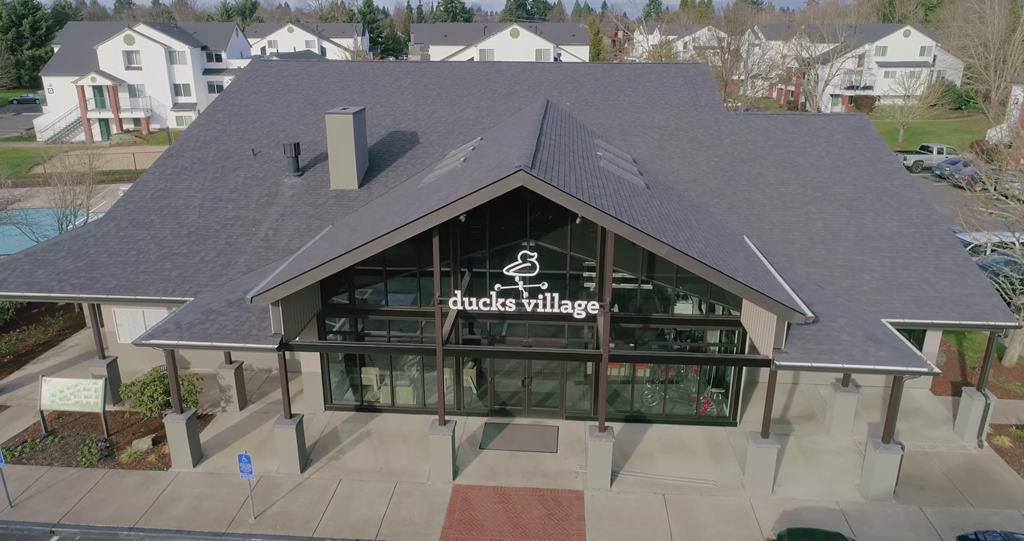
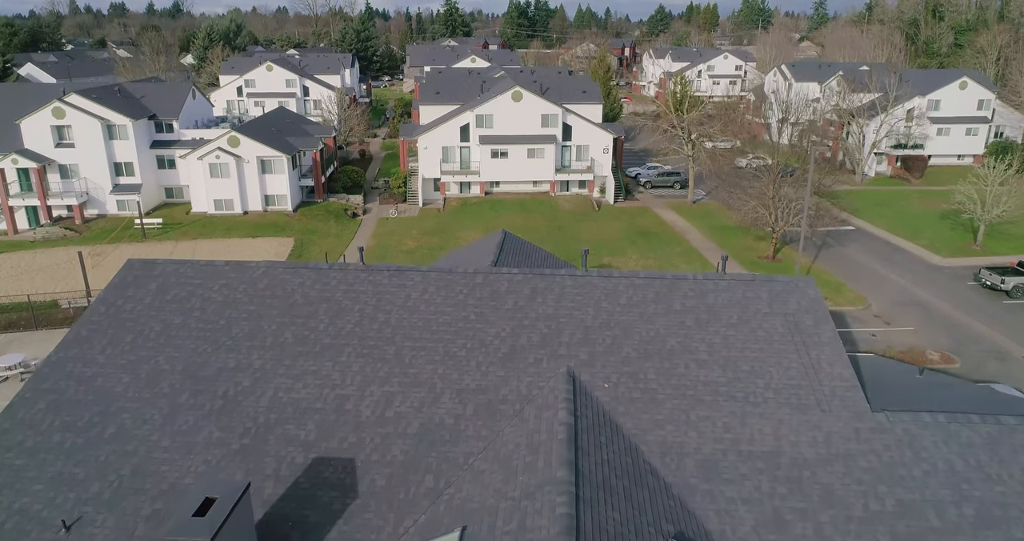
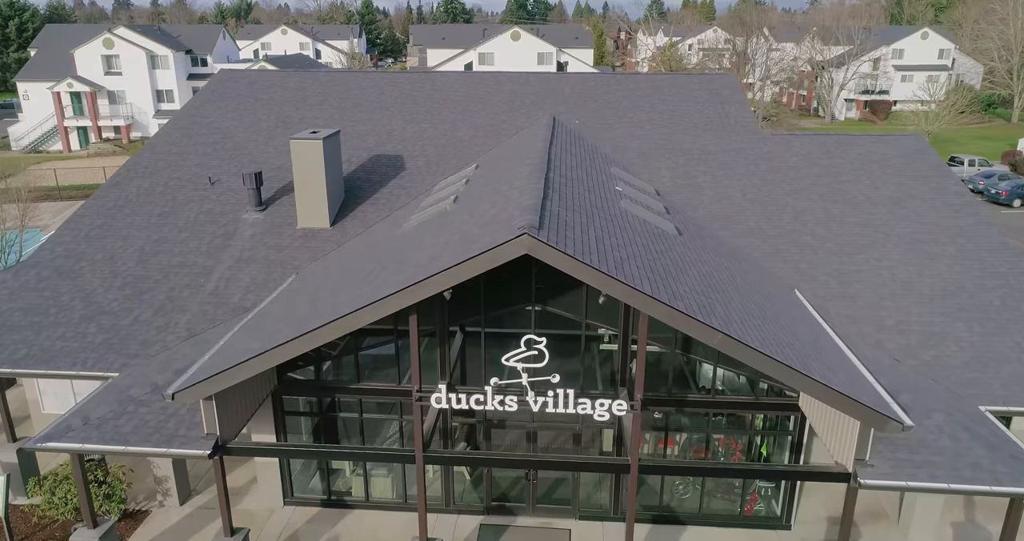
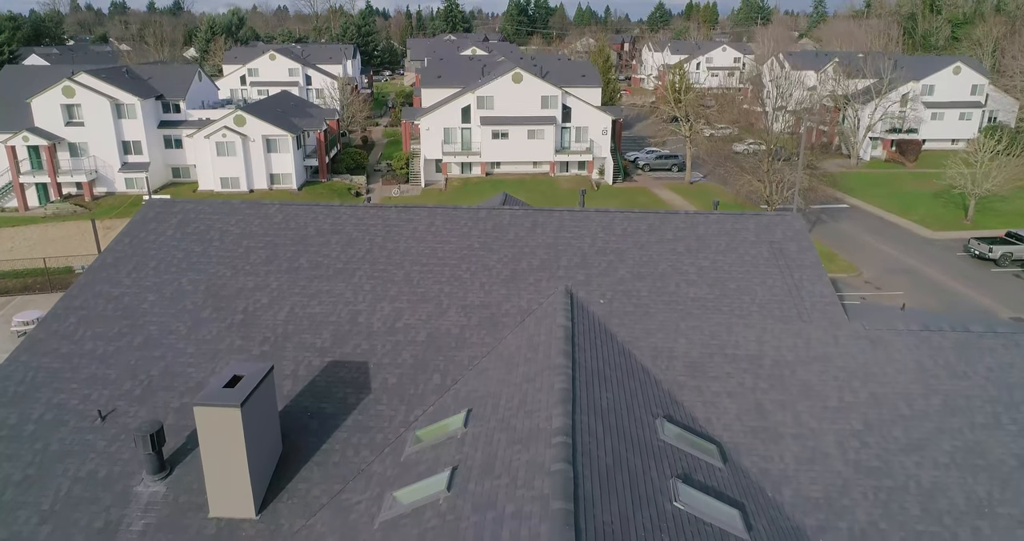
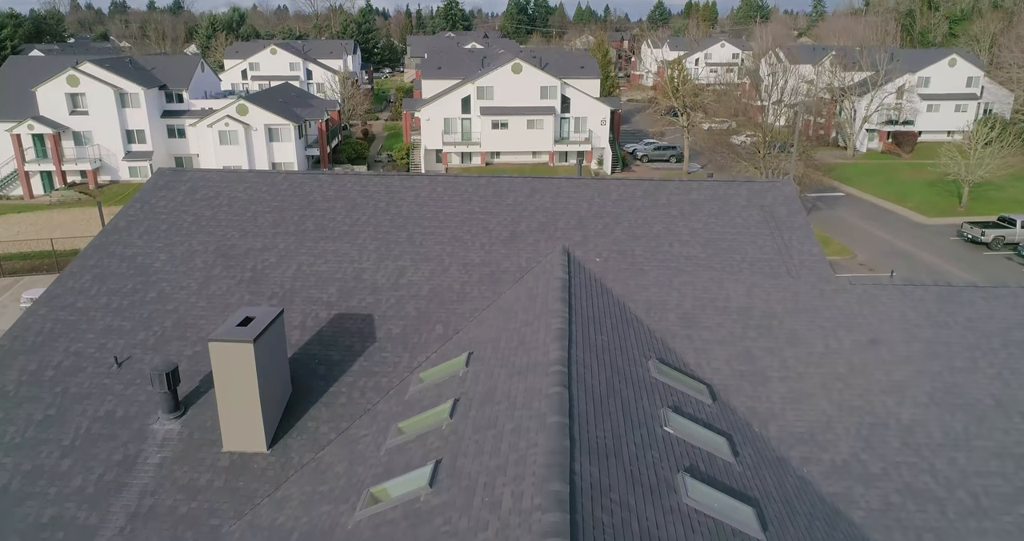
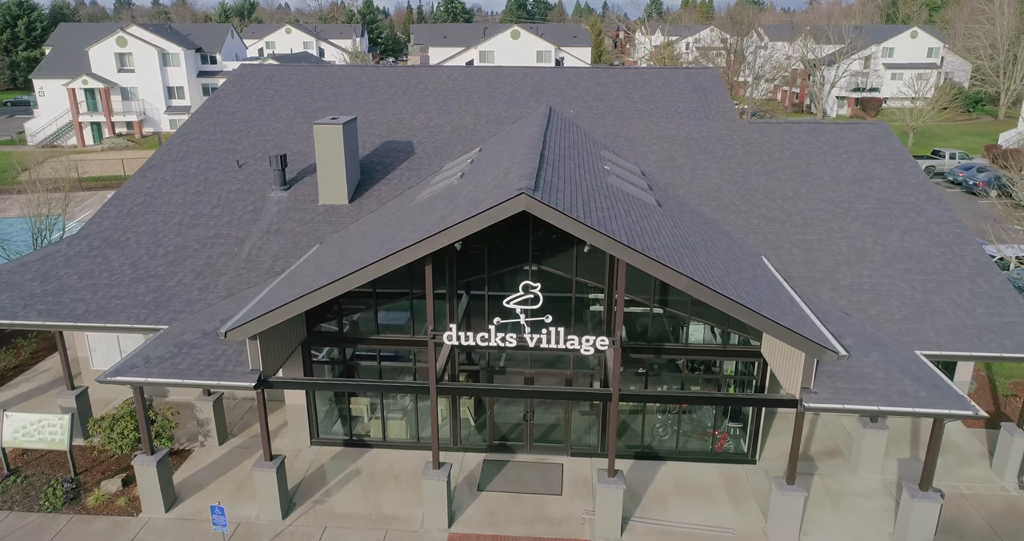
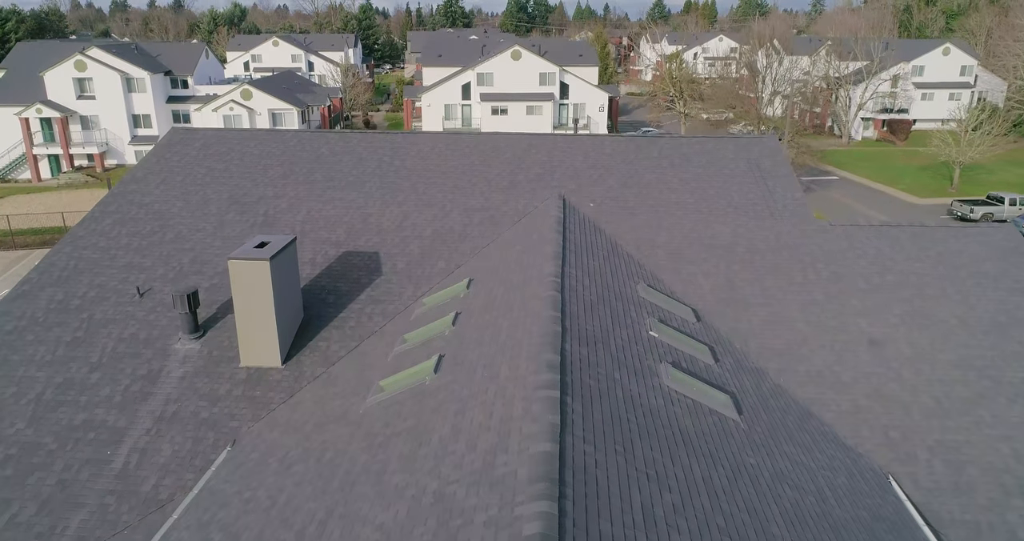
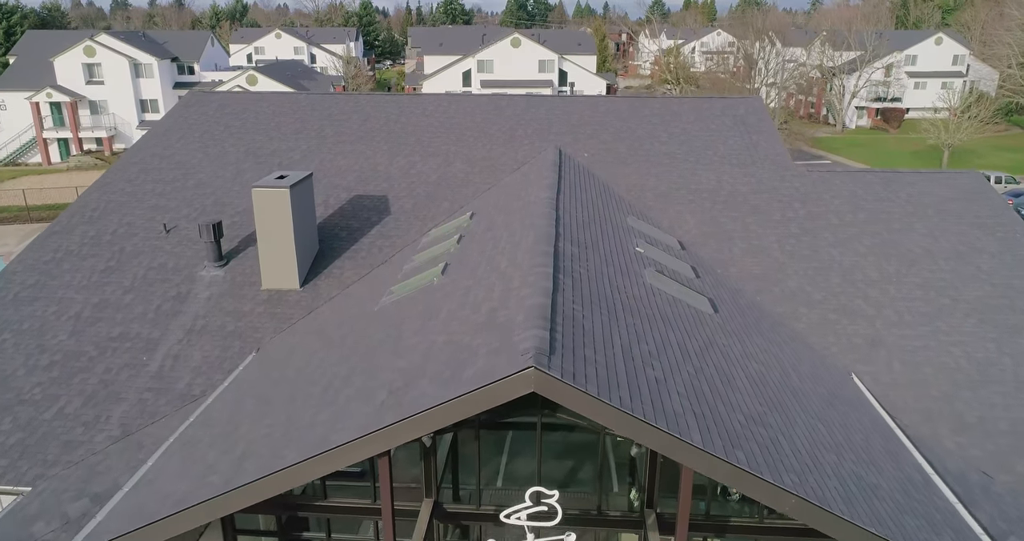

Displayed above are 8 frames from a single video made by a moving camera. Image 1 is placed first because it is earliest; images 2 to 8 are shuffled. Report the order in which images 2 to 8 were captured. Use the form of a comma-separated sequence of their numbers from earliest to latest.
6, 3, 8, 7, 5, 4, 2
